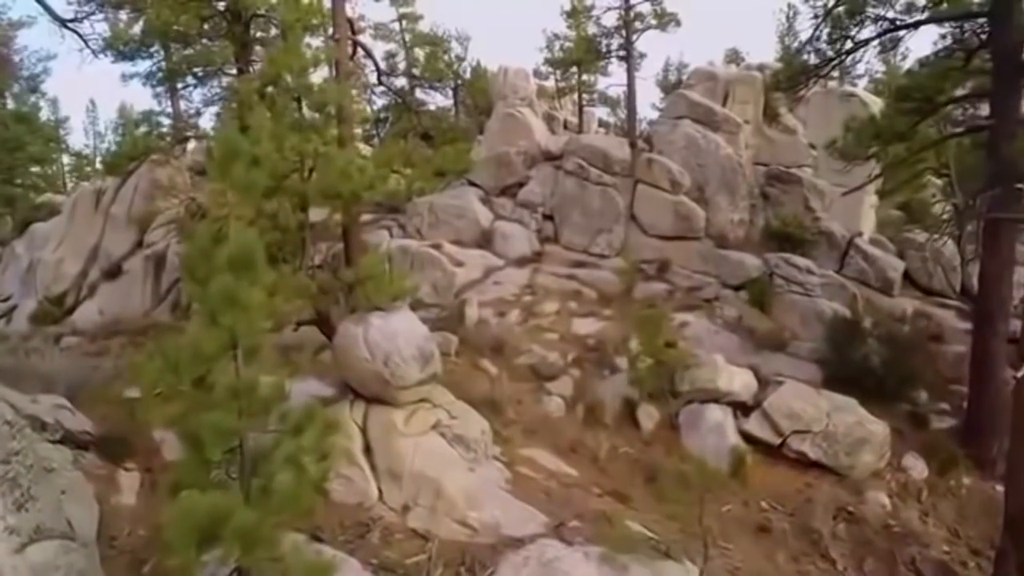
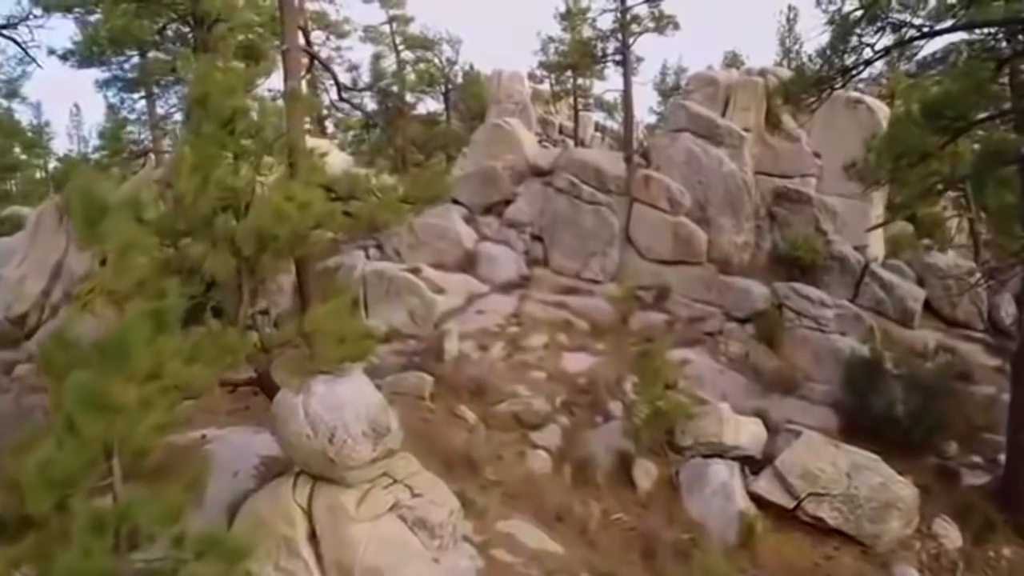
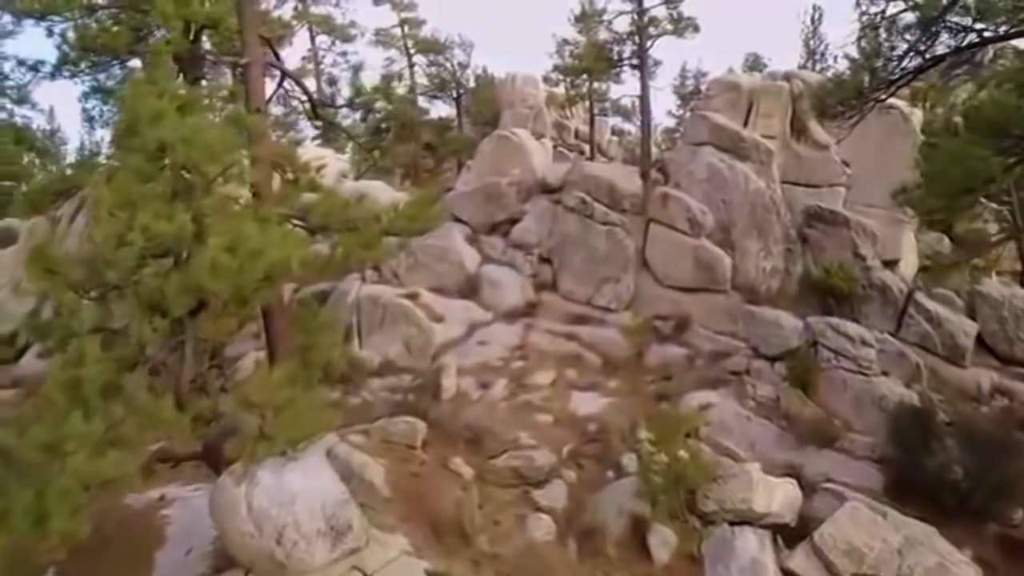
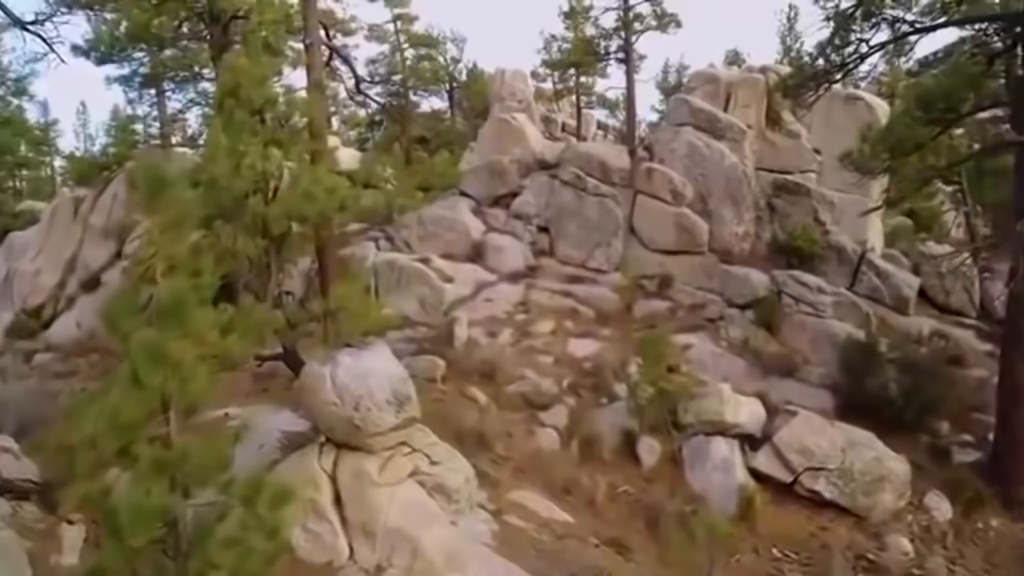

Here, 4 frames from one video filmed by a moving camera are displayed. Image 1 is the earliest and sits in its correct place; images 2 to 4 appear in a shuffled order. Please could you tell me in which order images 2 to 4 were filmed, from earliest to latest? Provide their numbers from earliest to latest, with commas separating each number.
4, 2, 3
